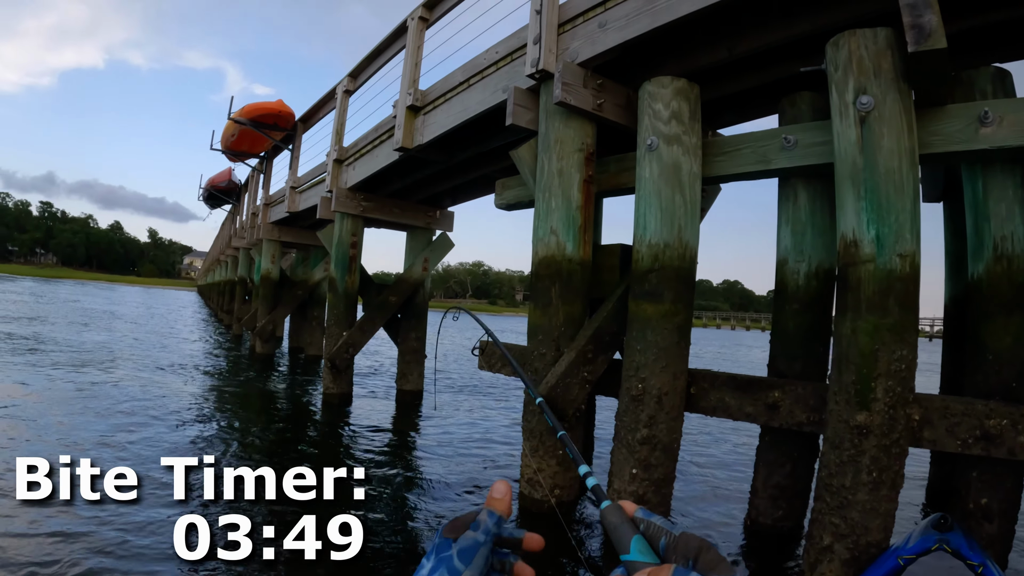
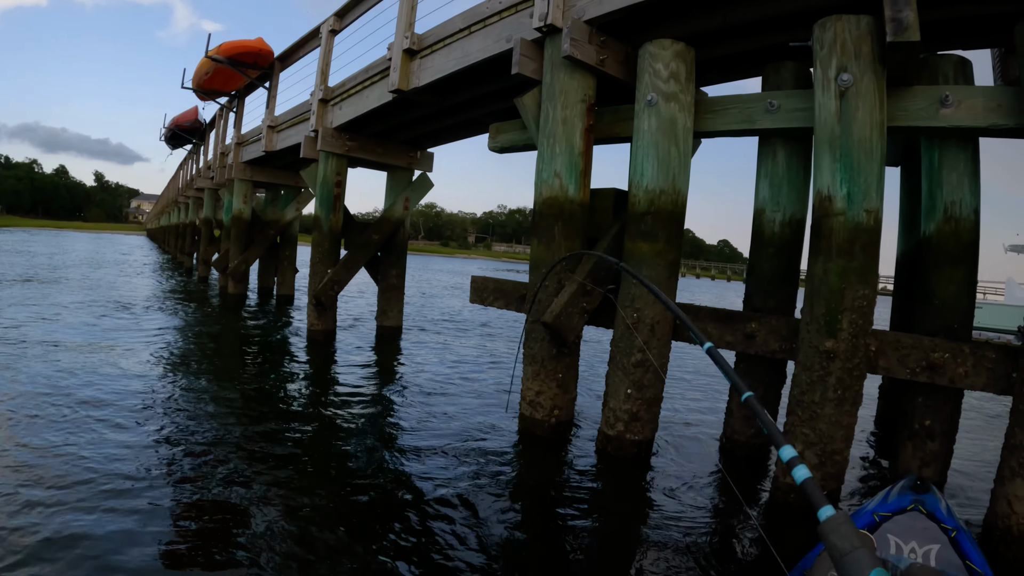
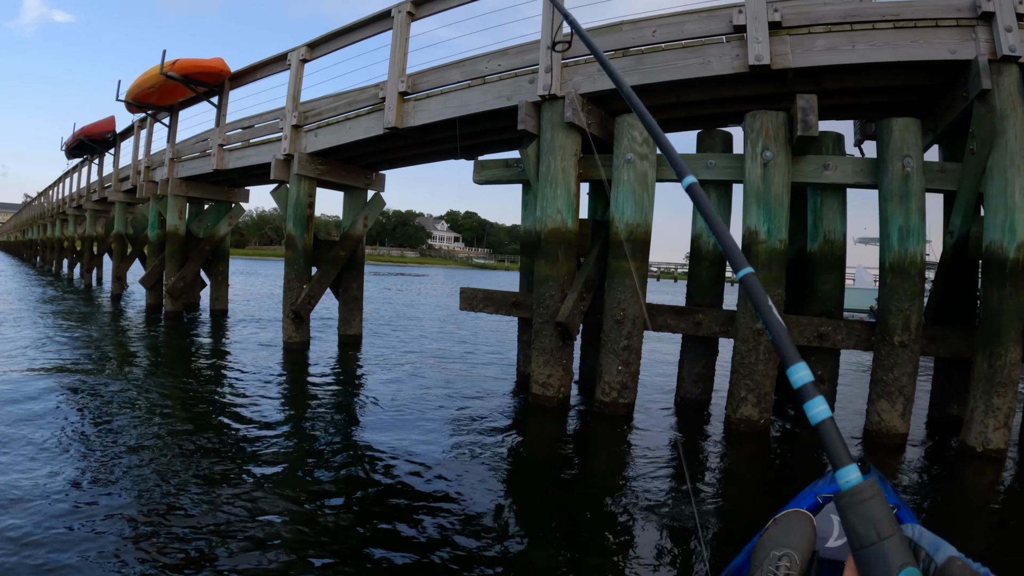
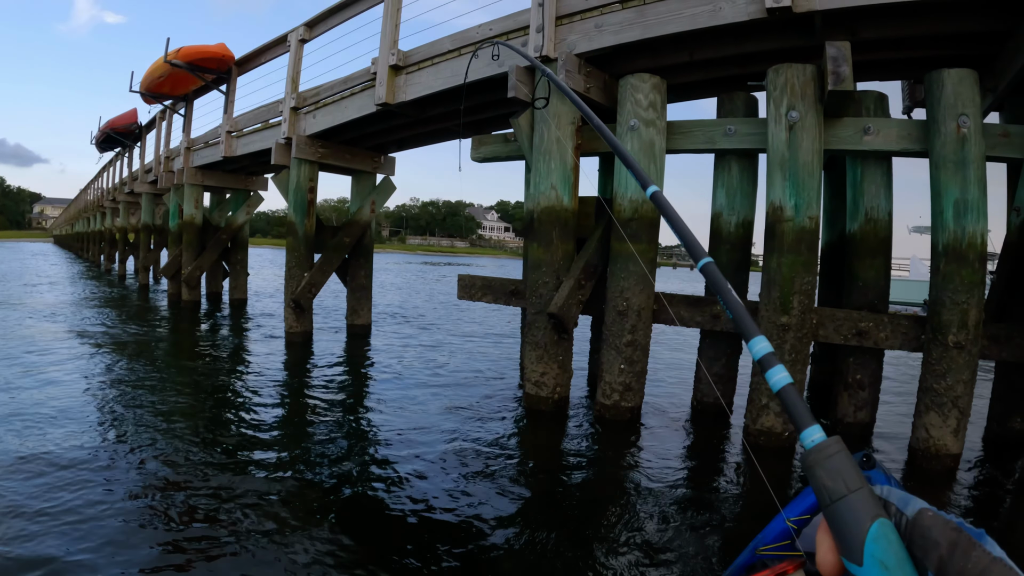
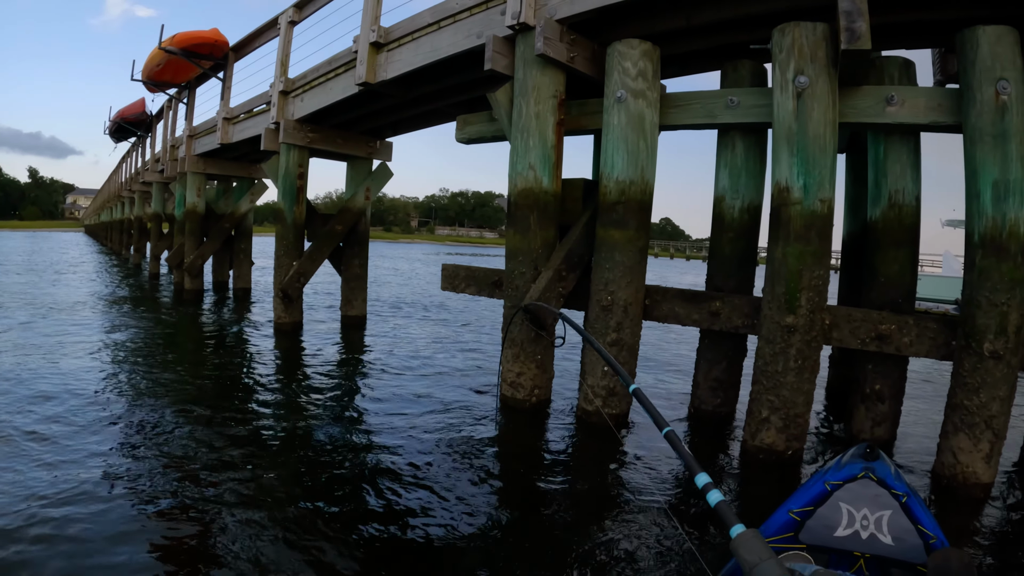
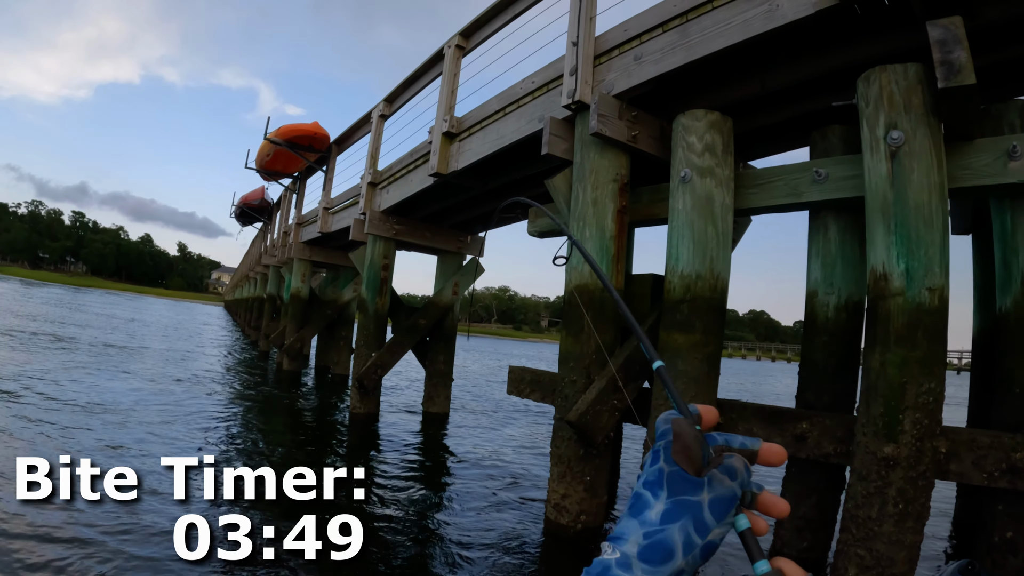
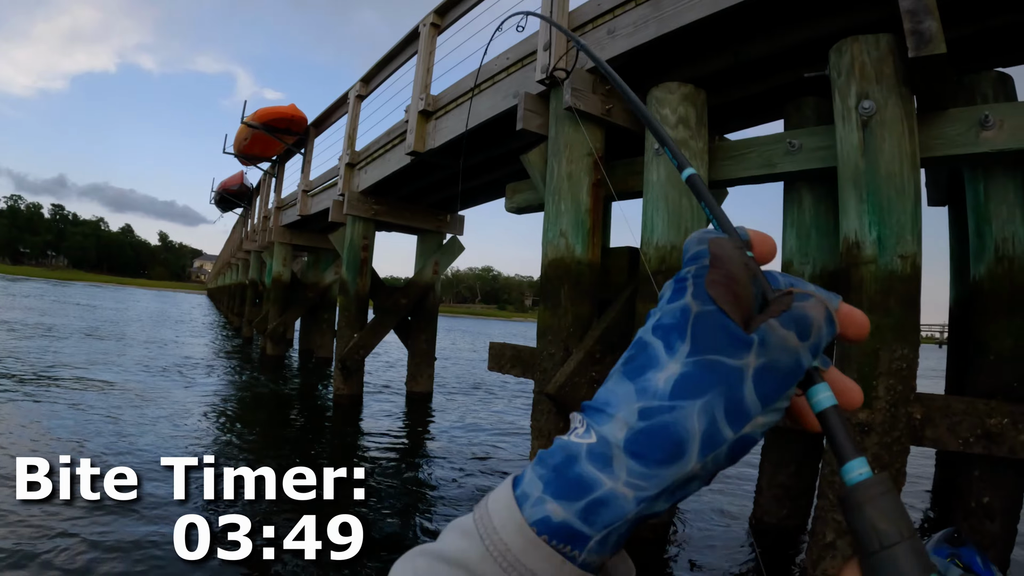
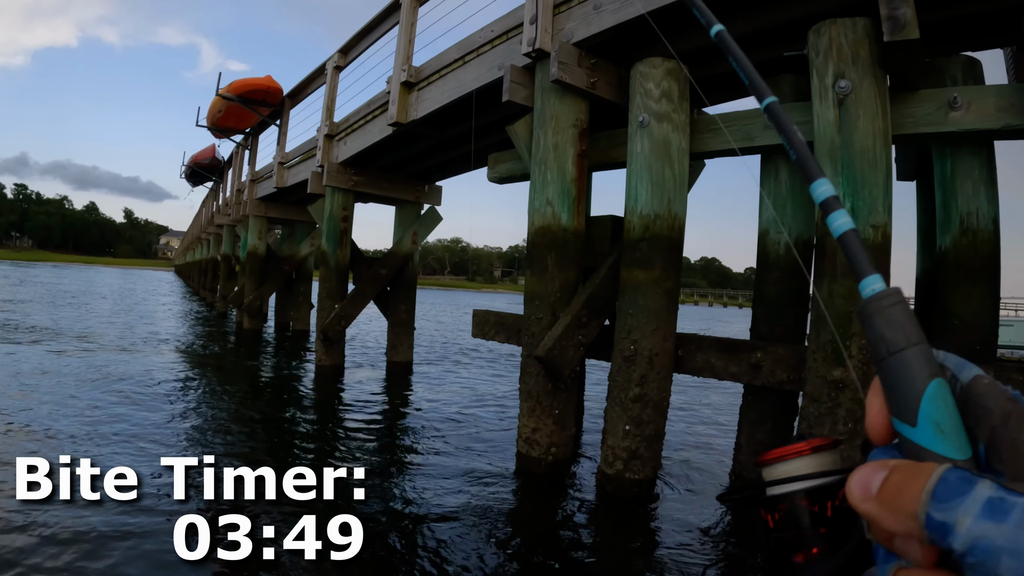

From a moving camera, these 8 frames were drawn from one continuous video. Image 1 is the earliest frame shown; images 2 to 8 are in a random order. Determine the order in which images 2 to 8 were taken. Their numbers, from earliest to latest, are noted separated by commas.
6, 7, 8, 2, 5, 4, 3
